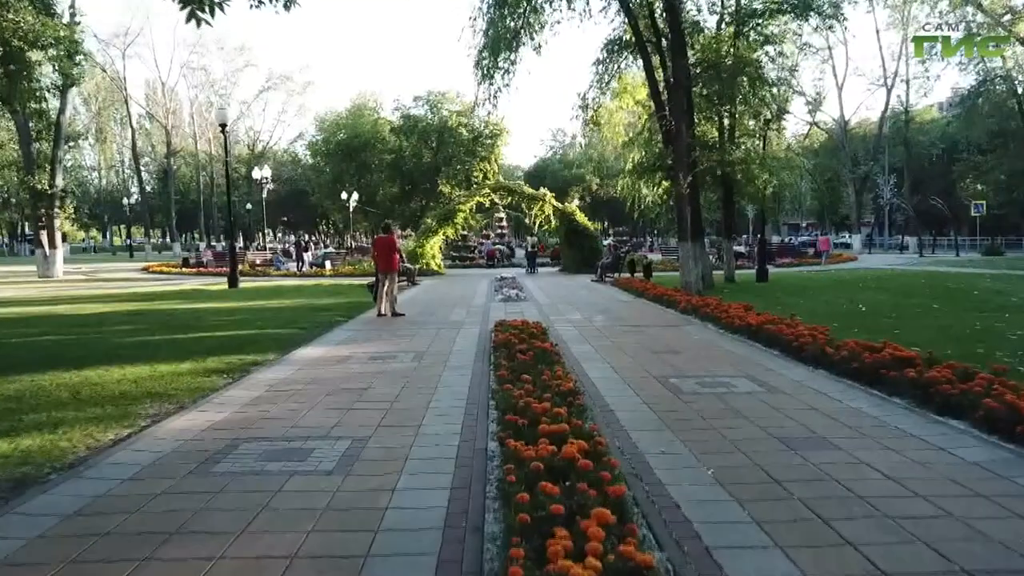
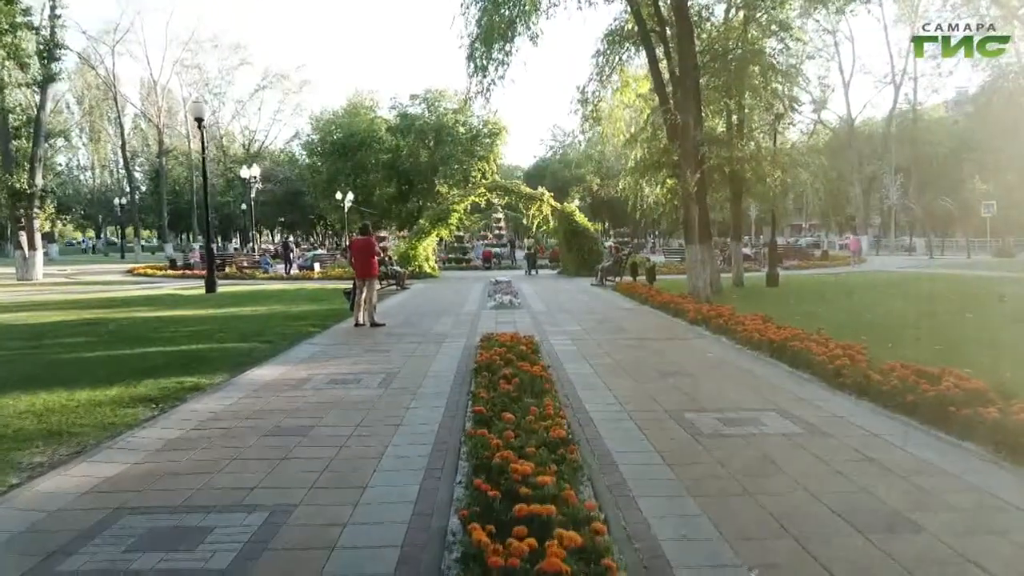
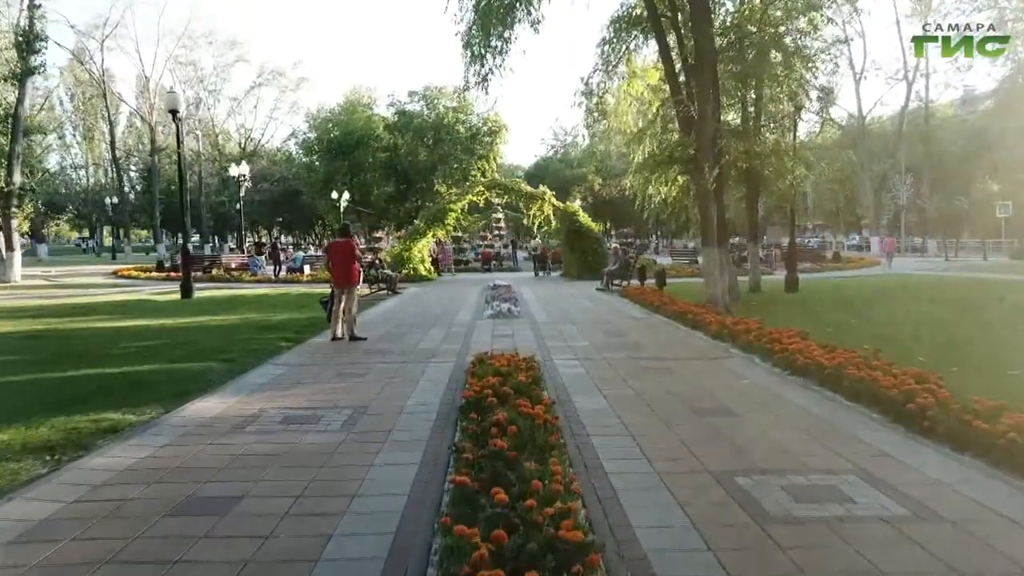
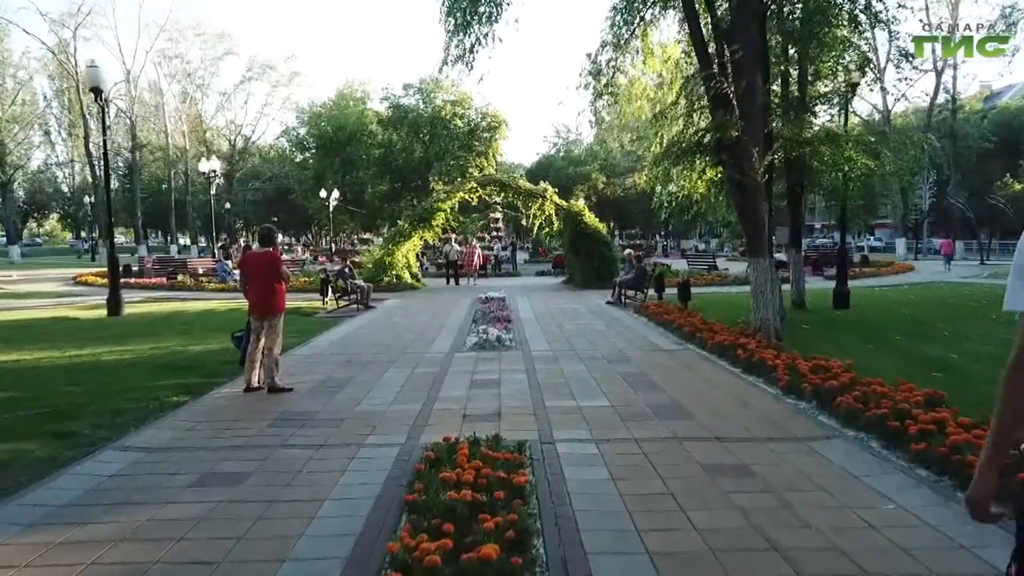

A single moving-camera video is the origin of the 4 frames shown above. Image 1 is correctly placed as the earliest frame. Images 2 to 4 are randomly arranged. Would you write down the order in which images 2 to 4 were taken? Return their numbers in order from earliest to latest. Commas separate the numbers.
2, 3, 4
